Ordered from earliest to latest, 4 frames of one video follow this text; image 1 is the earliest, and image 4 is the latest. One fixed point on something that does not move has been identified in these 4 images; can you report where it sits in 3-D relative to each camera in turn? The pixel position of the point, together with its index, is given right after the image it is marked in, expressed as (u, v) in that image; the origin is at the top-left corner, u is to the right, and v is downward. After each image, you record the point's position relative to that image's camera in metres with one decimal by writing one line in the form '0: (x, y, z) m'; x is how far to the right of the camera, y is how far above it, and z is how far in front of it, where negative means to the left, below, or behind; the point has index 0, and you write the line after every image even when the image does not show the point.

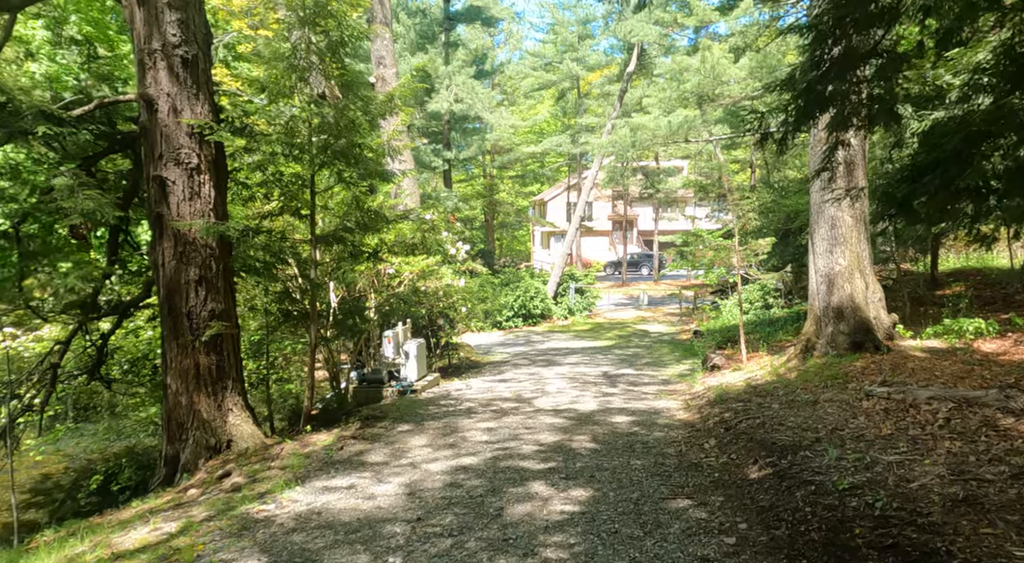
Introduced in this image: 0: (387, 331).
0: (-1.7, -0.7, +10.4) m
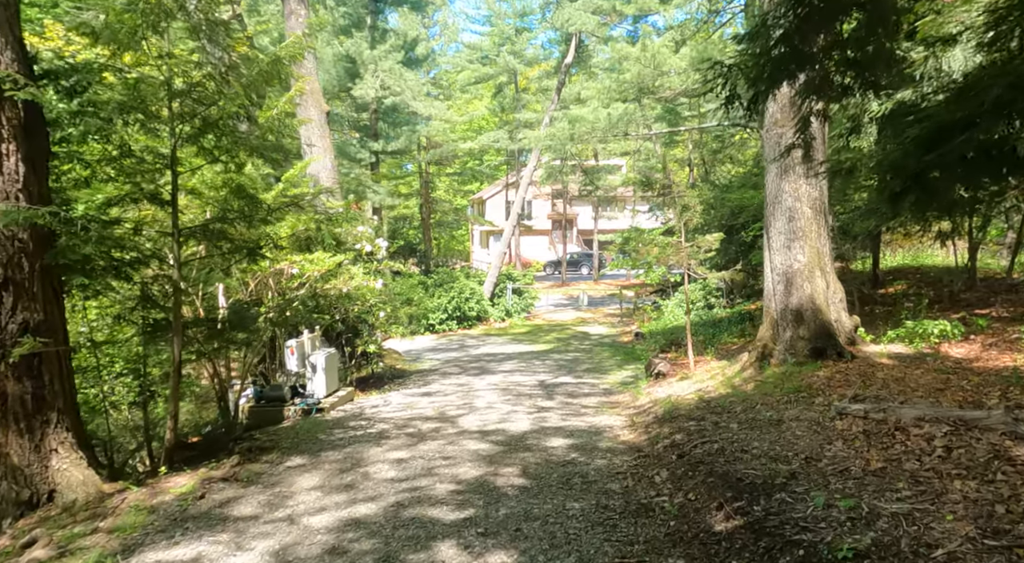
0: (-2.6, -0.7, +9.1) m
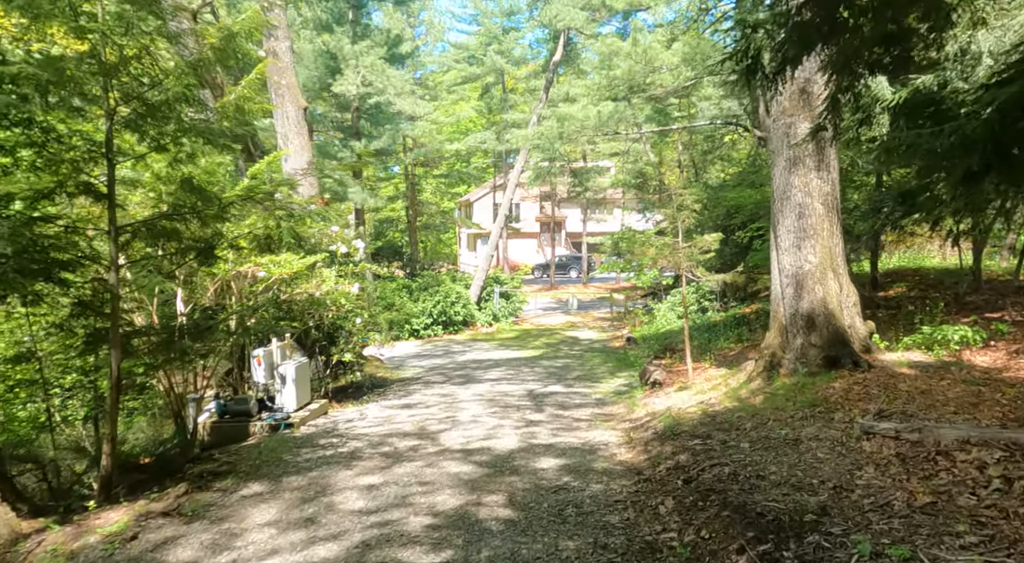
0: (-2.8, -0.7, +8.3) m
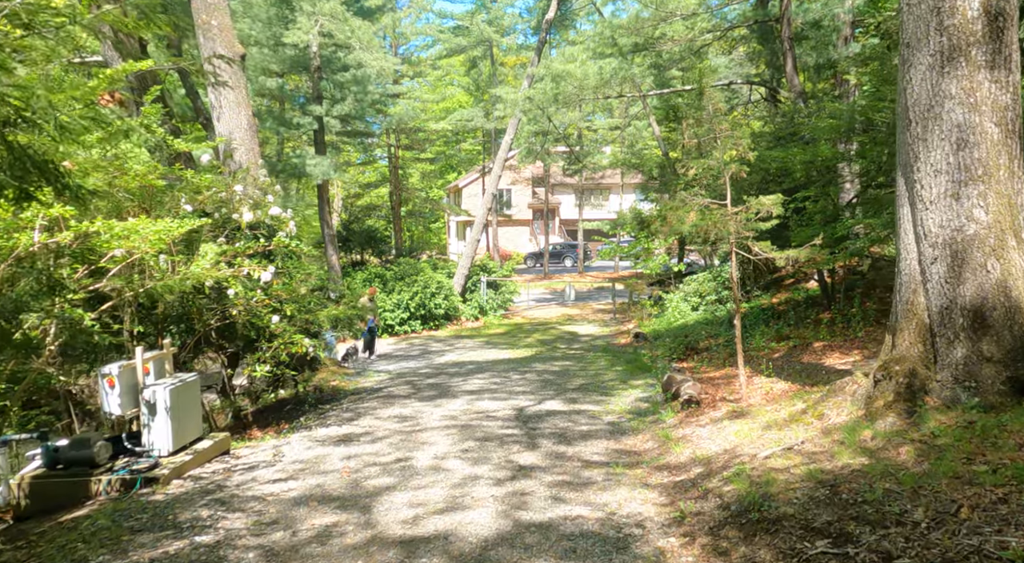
0: (-3.0, -0.6, +5.5) m
